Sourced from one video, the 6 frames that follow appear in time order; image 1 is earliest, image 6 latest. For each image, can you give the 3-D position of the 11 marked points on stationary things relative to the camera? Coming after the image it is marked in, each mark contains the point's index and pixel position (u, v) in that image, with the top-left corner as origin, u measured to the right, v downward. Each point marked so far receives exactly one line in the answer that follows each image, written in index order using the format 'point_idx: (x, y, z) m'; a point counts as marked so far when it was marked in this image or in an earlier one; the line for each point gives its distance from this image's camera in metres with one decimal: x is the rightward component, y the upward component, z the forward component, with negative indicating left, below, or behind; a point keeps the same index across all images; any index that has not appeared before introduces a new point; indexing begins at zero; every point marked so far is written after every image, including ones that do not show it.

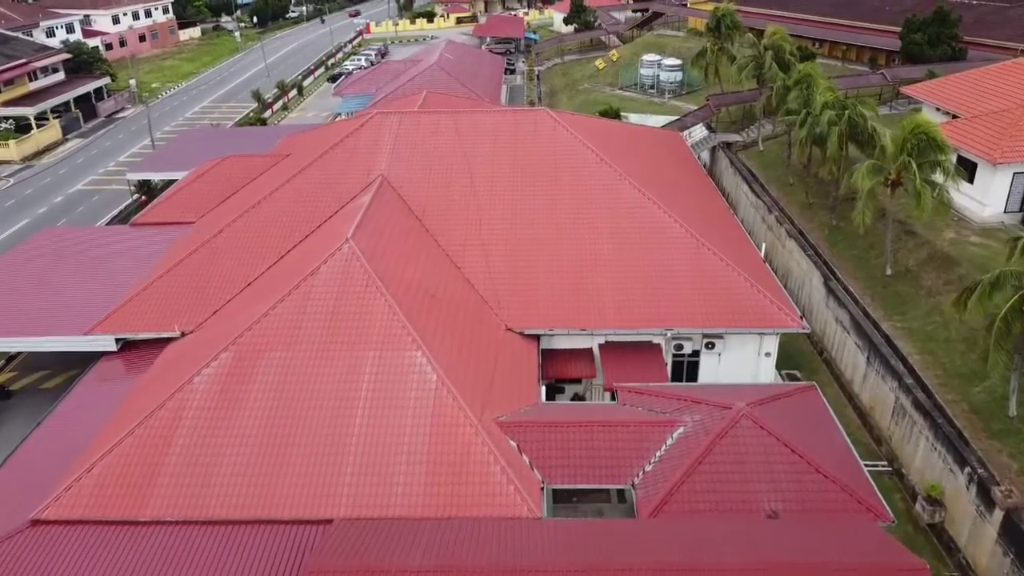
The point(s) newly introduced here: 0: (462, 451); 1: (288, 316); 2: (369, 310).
0: (-0.9, -3.0, +16.4) m
1: (-4.8, -0.6, +19.2) m
2: (-3.1, -0.5, +19.2) m
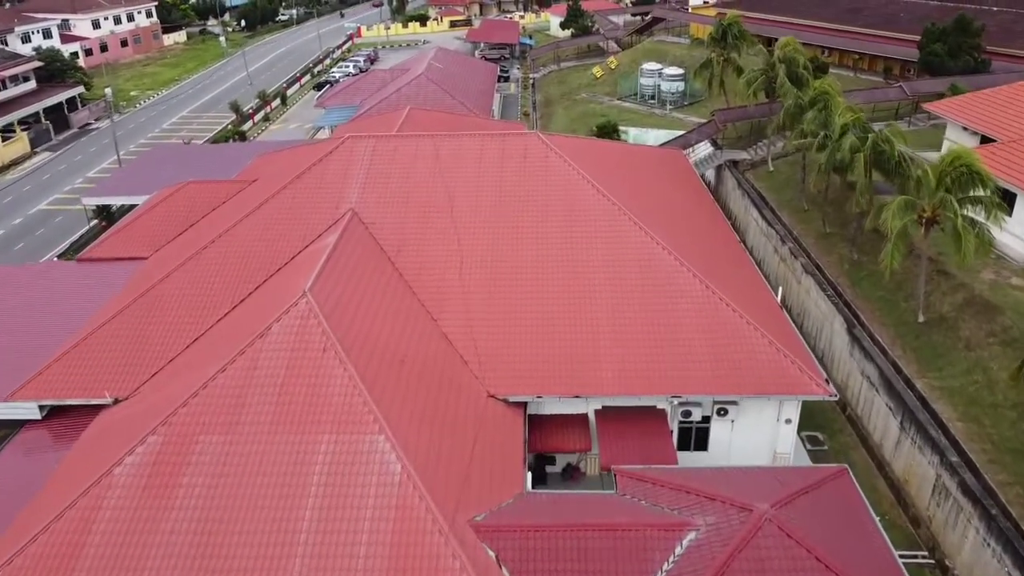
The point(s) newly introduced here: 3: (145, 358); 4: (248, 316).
0: (-1.3, -4.3, +13.6) m
1: (-5.2, -1.8, +16.5) m
2: (-3.5, -1.7, +16.4) m
3: (-8.2, -1.6, +19.8) m
4: (-5.7, -0.6, +18.9) m
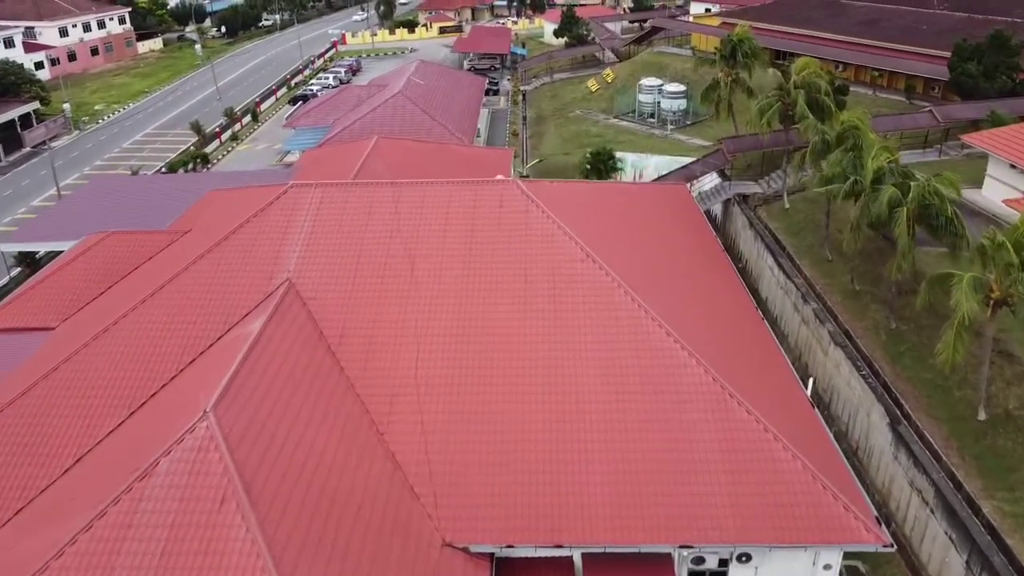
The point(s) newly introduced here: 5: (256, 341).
0: (-1.9, -6.1, +9.5) m
1: (-5.8, -3.7, +12.4) m
2: (-4.1, -3.6, +12.3) m
3: (-8.8, -3.5, +15.7) m
4: (-6.3, -2.5, +14.8) m
5: (-4.8, -1.0, +16.3) m
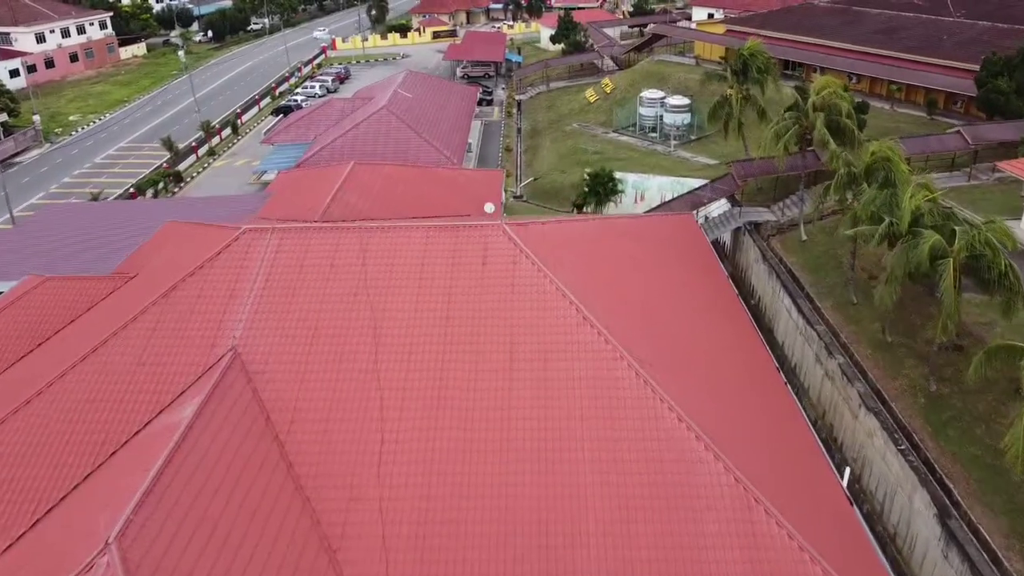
0: (-2.2, -7.4, +6.8) m
1: (-6.1, -5.0, +9.6) m
2: (-4.3, -4.9, +9.5) m
3: (-9.1, -4.7, +12.9) m
4: (-6.5, -3.8, +12.0) m
5: (-5.0, -2.3, +13.6) m
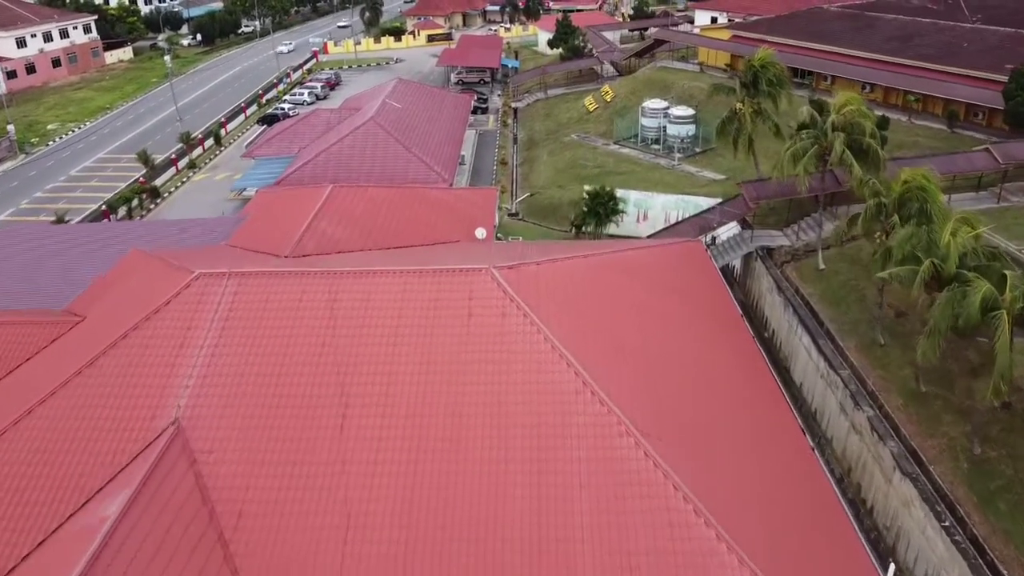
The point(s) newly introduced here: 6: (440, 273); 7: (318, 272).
0: (-2.3, -8.4, +4.5) m
1: (-6.3, -6.0, +7.4) m
2: (-4.5, -5.9, +7.3) m
3: (-9.3, -5.7, +10.7) m
4: (-6.7, -4.7, +9.8) m
5: (-5.2, -3.3, +11.3) m
6: (-1.4, +0.2, +16.1) m
7: (-3.6, +0.2, +16.2) m
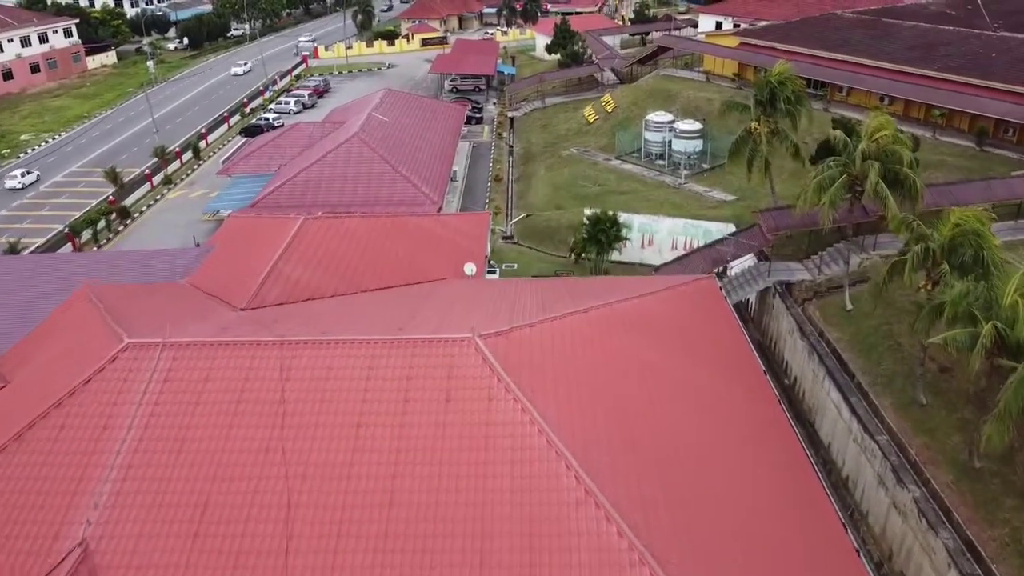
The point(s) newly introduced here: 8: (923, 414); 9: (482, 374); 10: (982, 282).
0: (-2.5, -9.6, +1.9) m
1: (-6.4, -7.1, +4.7) m
2: (-4.7, -7.0, +4.6) m
3: (-9.5, -6.9, +8.0) m
4: (-6.9, -5.9, +7.1) m
5: (-5.4, -4.4, +8.7) m
6: (-1.5, -0.9, +13.5) m
7: (-3.8, -0.9, +13.6) m
8: (+8.7, -2.7, +18.8) m
9: (-0.5, -1.3, +13.1) m
10: (+8.4, +0.2, +15.8) m
